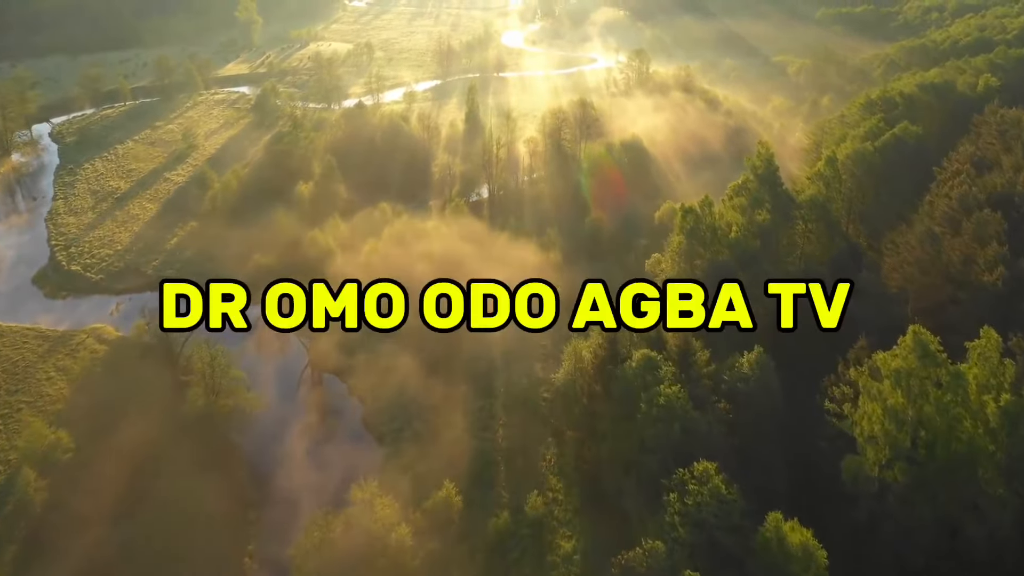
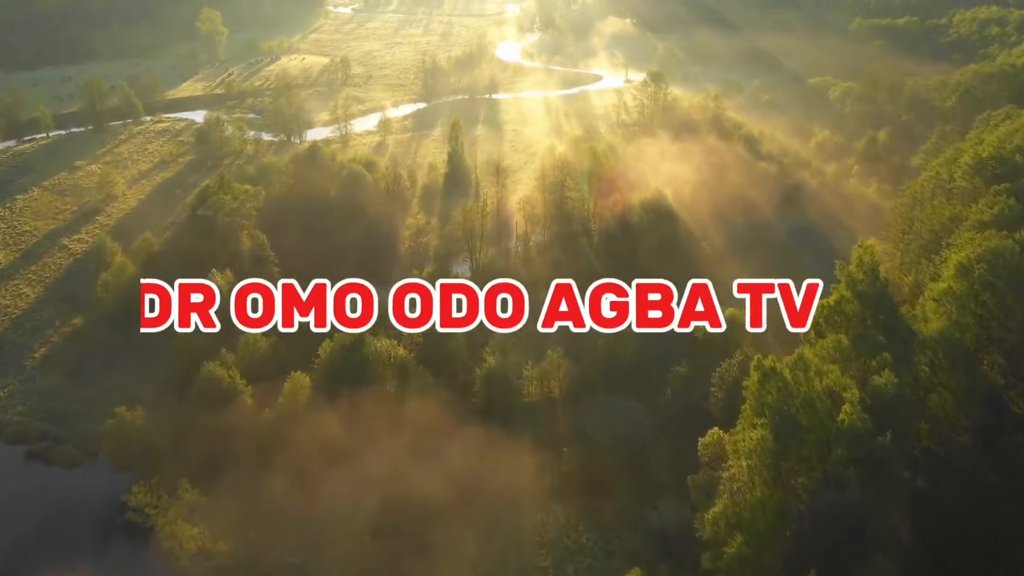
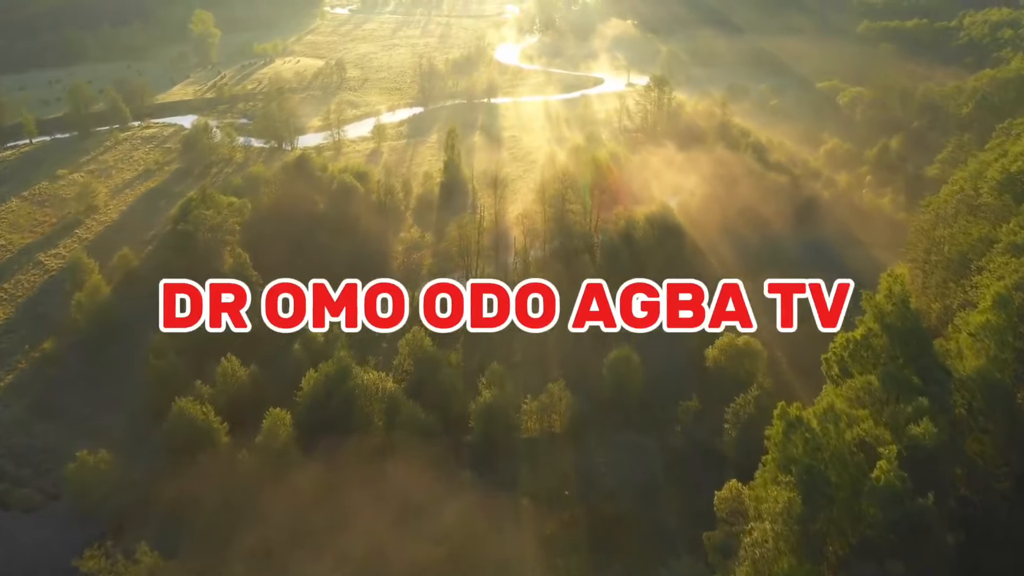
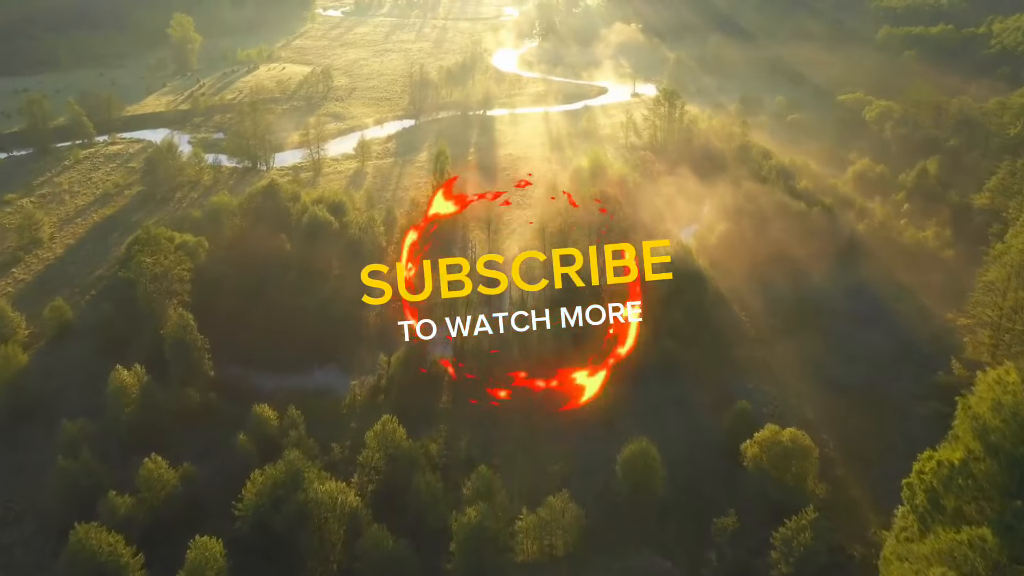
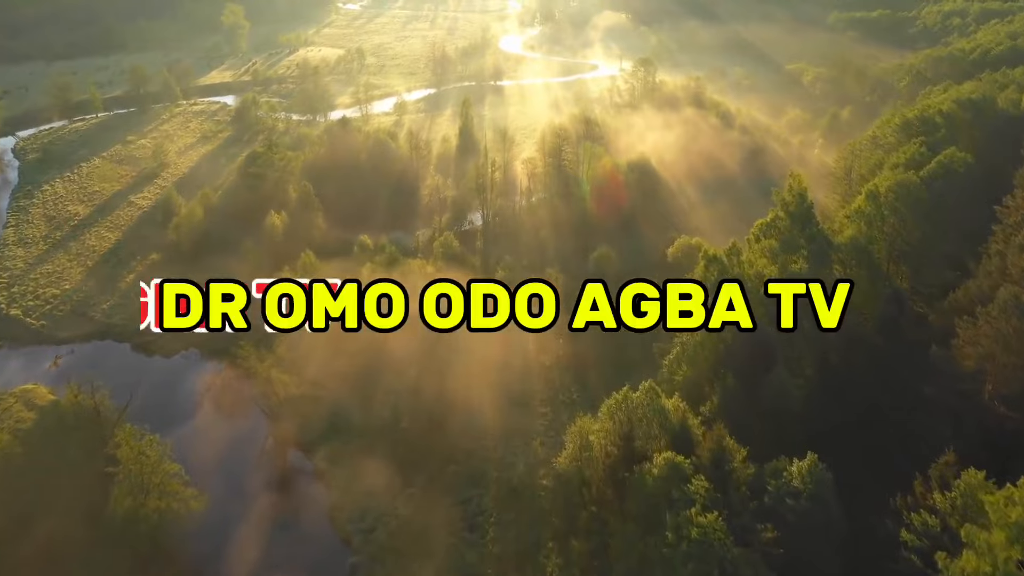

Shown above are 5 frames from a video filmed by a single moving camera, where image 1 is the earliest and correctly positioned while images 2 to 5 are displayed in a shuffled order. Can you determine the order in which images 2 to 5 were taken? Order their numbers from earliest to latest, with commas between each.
5, 2, 3, 4
